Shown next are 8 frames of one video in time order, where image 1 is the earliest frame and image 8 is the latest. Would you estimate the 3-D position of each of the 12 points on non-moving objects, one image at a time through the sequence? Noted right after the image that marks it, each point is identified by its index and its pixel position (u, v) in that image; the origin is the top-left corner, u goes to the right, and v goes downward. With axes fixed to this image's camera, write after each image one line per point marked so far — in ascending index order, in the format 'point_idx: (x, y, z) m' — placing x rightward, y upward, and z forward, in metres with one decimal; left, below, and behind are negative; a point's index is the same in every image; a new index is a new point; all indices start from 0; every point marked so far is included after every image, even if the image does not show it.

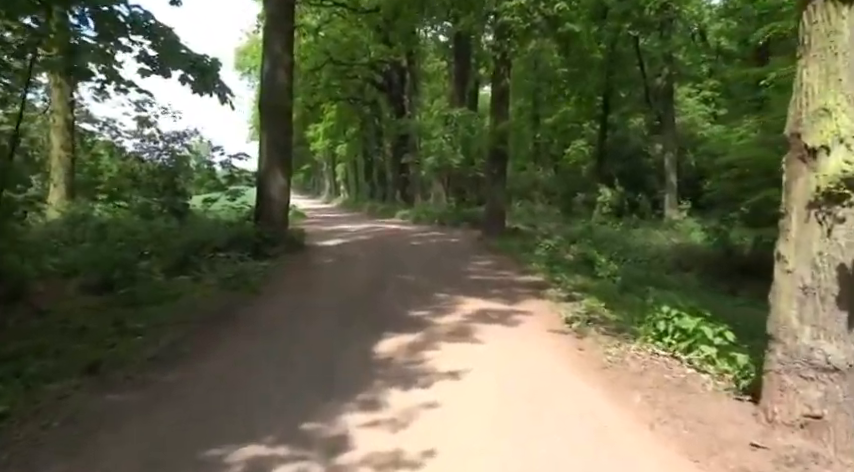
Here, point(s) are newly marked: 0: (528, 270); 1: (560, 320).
0: (+1.9, -0.6, +10.8) m
1: (+1.5, -1.0, +6.6) m
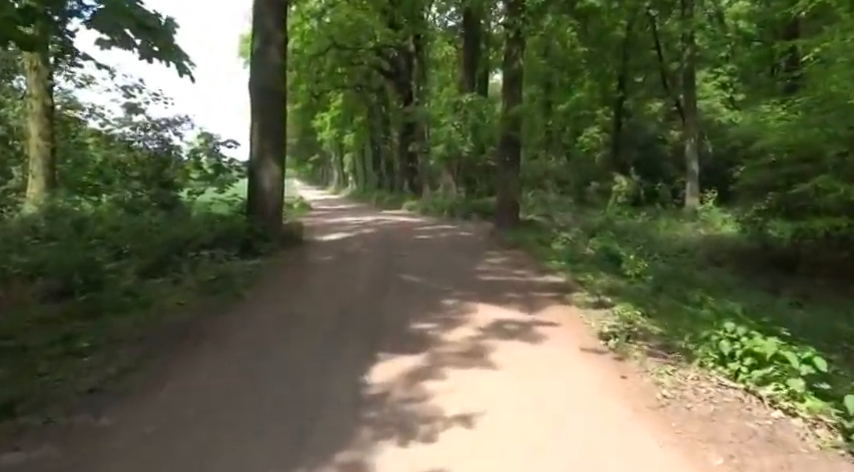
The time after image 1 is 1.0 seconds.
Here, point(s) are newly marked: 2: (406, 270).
0: (+2.0, -0.6, +9.7) m
1: (+1.6, -0.9, +5.6) m
2: (-0.3, -0.6, +9.3) m
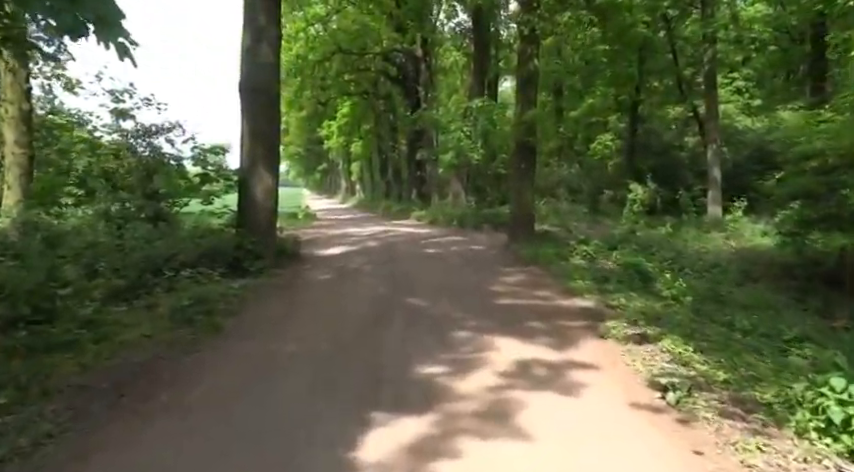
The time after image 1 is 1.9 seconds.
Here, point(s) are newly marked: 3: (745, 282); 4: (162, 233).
0: (+2.1, -0.8, +8.5) m
1: (+1.7, -1.1, +4.4) m
2: (-0.2, -0.8, +8.2) m
3: (+6.4, -0.9, +11.7) m
4: (-4.7, +0.1, +10.4) m
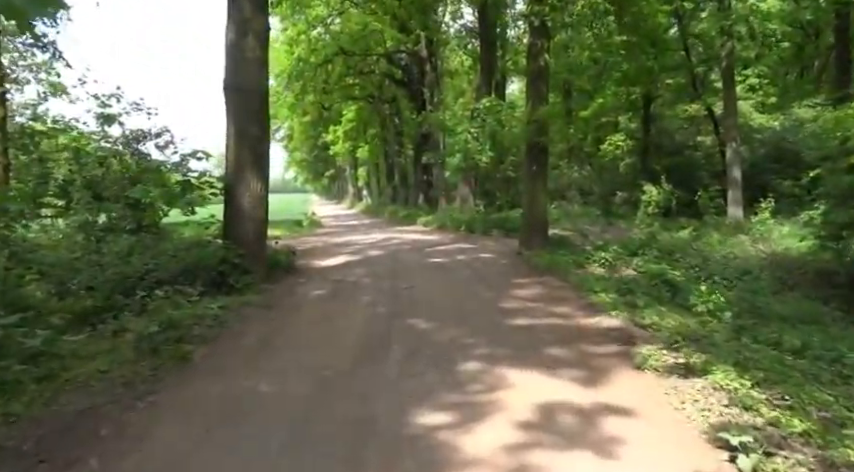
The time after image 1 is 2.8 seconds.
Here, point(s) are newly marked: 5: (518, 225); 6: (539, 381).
0: (+2.2, -0.9, +7.6) m
1: (+1.7, -1.2, +3.5) m
2: (-0.2, -1.0, +7.3) m
3: (+6.5, -1.0, +10.7) m
4: (-4.7, -0.2, +9.5) m
5: (+3.0, +0.4, +19.2) m
6: (+0.9, -1.2, +4.6) m
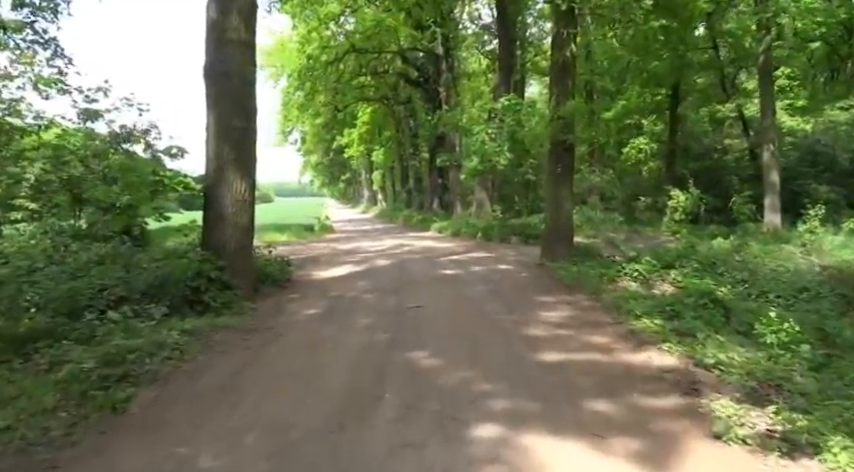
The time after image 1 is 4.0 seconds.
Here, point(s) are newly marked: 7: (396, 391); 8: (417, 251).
0: (+2.3, -1.1, +6.2) m
1: (+1.6, -1.3, +2.2) m
2: (-0.1, -1.1, +6.0) m
3: (+6.7, -1.2, +9.2) m
4: (-4.5, -0.3, +8.4) m
5: (+3.4, +0.1, +17.8) m
6: (+0.9, -1.3, +3.3) m
7: (-0.2, -1.2, +4.5) m
8: (-0.3, -0.4, +15.5) m
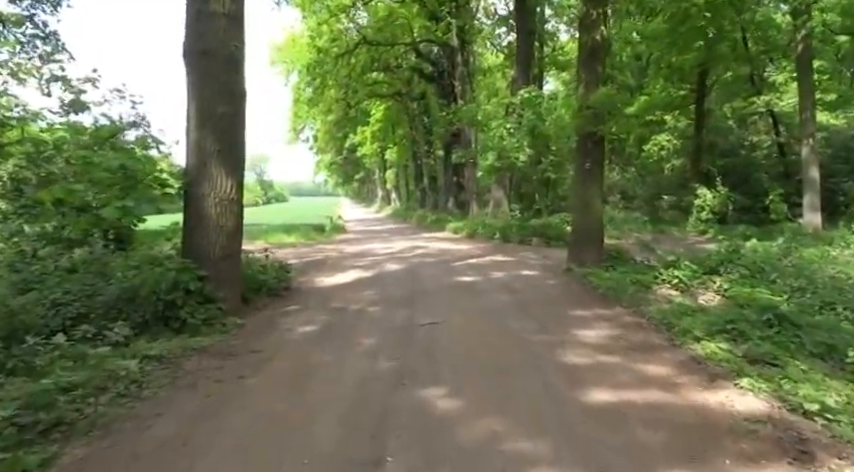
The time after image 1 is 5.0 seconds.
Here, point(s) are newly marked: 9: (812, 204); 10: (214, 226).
0: (+2.4, -1.1, +5.1) m
1: (+1.7, -1.4, +1.0) m
2: (0.0, -1.1, +4.9) m
3: (+6.9, -1.2, +7.9) m
4: (-4.3, -0.3, +7.4) m
5: (+3.8, +0.1, +16.6) m
6: (+1.0, -1.3, +2.1) m
7: (-0.1, -1.2, +3.4) m
8: (+0.1, -0.4, +14.4) m
9: (+13.1, +1.1, +19.6) m
10: (-2.5, +0.1, +6.7) m
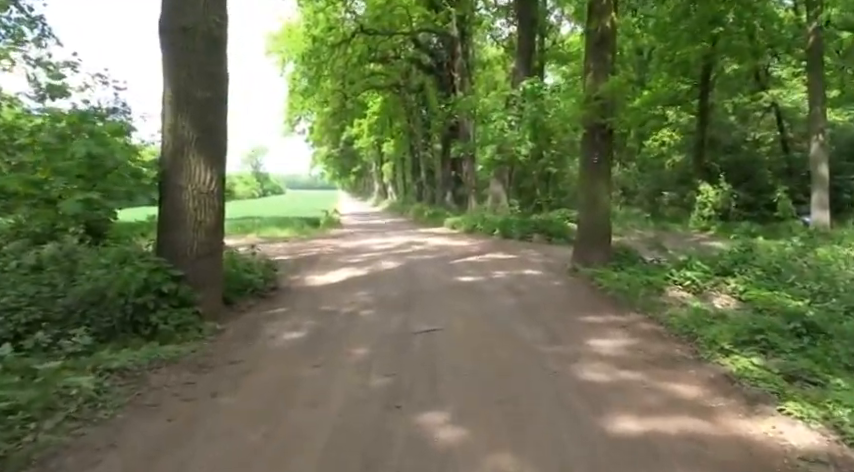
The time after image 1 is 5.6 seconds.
0: (+2.4, -1.1, +4.5) m
1: (+1.7, -1.4, +0.4) m
2: (0.0, -1.1, +4.3) m
3: (+6.9, -1.3, +7.4) m
4: (-4.3, -0.3, +6.8) m
5: (+3.8, +0.2, +16.0) m
6: (+1.0, -1.4, +1.6) m
7: (-0.1, -1.3, +2.8) m
8: (0.0, -0.3, +13.8) m
9: (+13.0, +1.1, +19.1) m
10: (-2.5, +0.2, +6.1) m
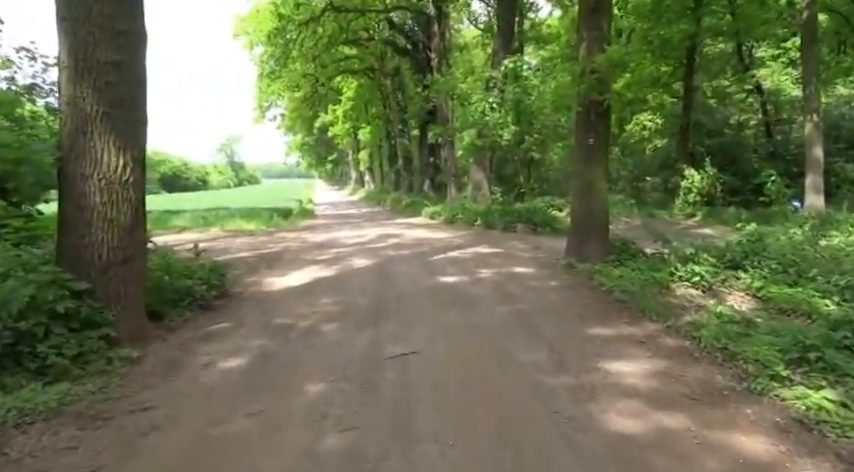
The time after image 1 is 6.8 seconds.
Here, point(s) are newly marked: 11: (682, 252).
0: (+2.2, -1.1, +3.4) m
1: (+1.7, -1.5, -0.7) m
2: (-0.1, -1.2, +3.1) m
3: (+6.6, -1.1, +6.4) m
4: (-4.6, -0.3, +5.4) m
5: (+3.2, +0.4, +14.9) m
6: (+0.9, -1.4, +0.4) m
7: (-0.2, -1.3, +1.6) m
8: (-0.5, -0.2, +12.6) m
9: (+12.3, +1.6, +18.3) m
10: (-2.7, +0.1, +4.8) m
11: (+4.3, -0.3, +9.7) m
